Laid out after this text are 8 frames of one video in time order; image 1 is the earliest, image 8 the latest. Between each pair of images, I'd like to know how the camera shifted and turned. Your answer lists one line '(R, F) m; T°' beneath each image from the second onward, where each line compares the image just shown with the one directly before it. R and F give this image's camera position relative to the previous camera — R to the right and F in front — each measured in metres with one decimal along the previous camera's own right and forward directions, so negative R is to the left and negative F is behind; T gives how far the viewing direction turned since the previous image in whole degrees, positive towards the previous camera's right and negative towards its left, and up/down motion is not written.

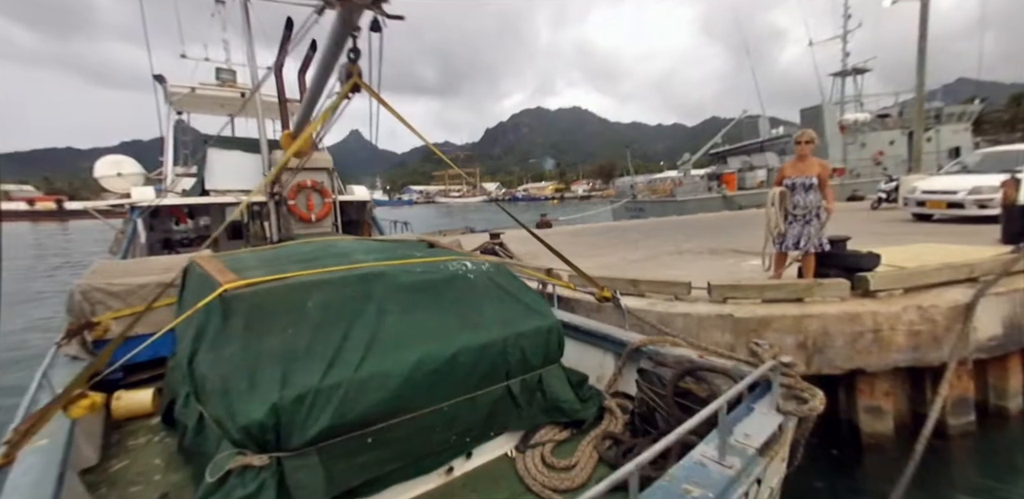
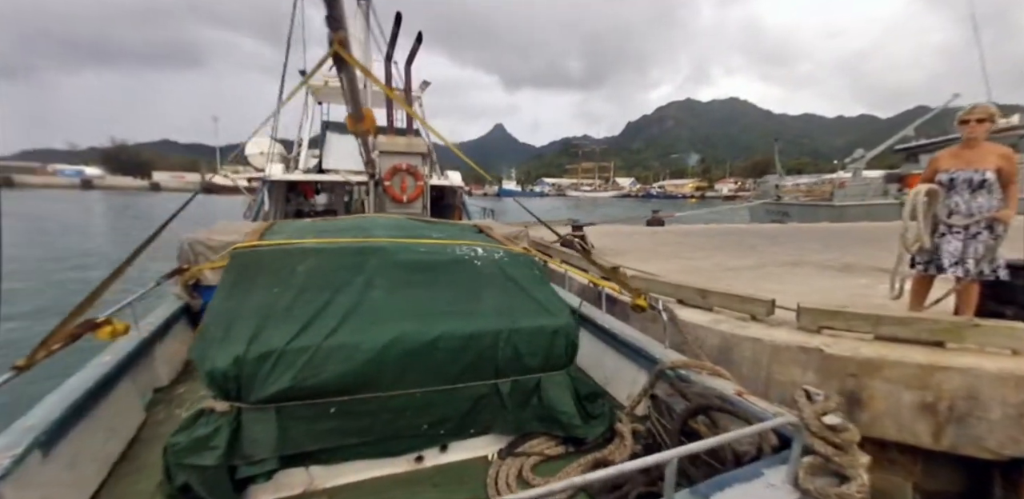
(+0.8, +0.4) m; -18°
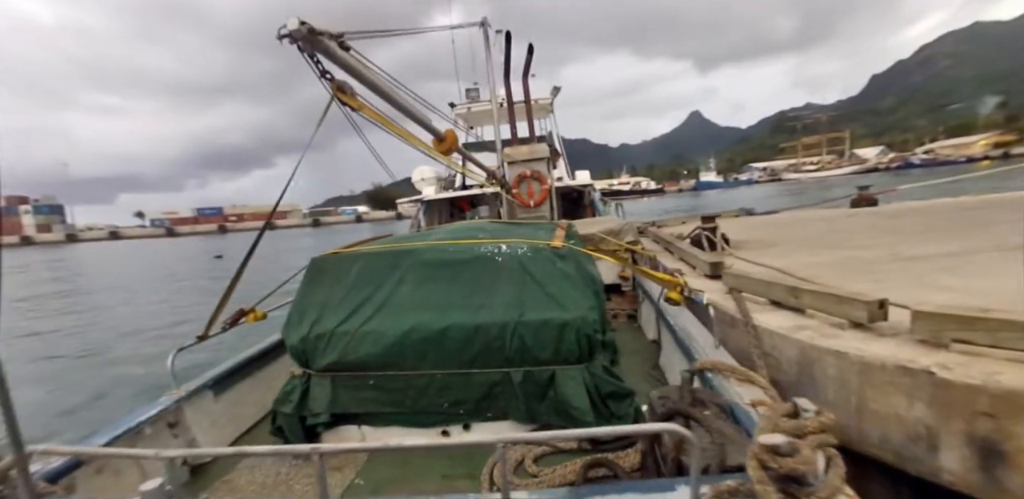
(+1.2, +0.2) m; -27°
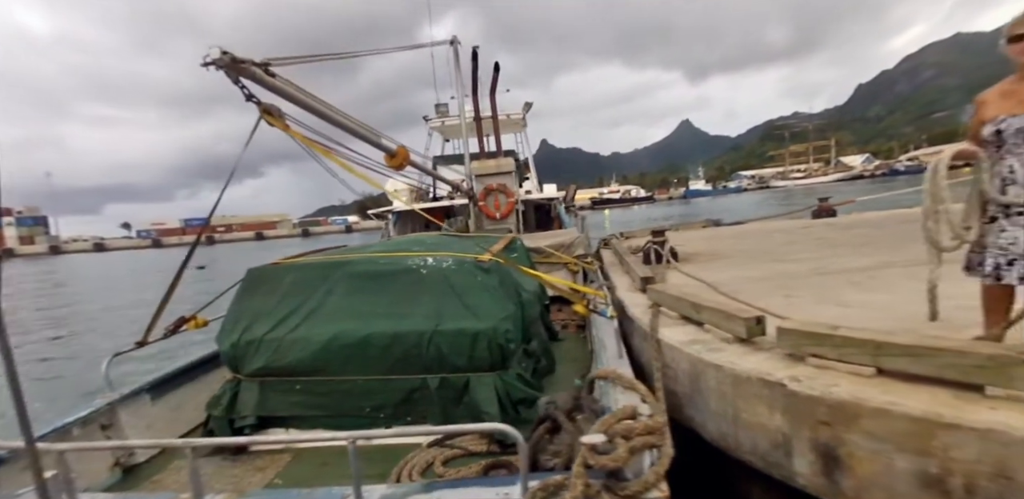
(+0.5, -0.2) m; 0°
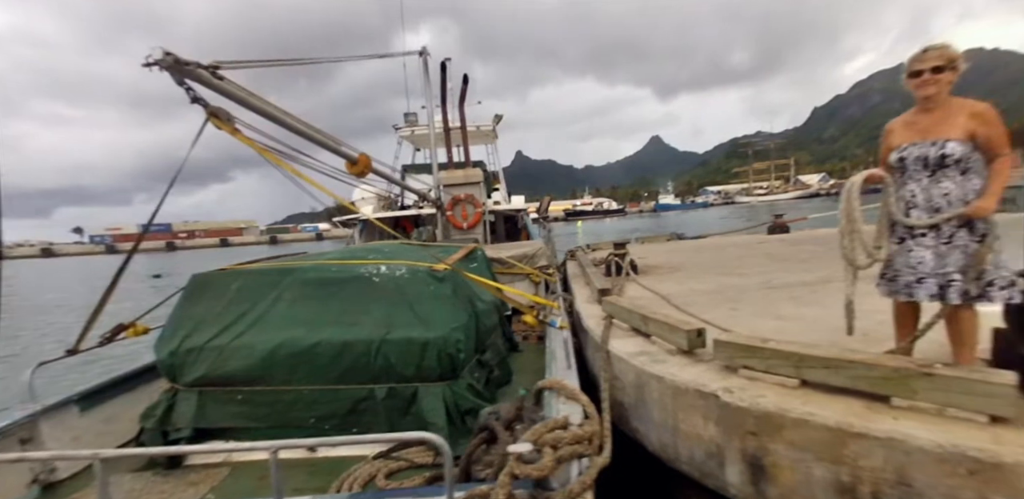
(+0.1, 0.0) m; +3°
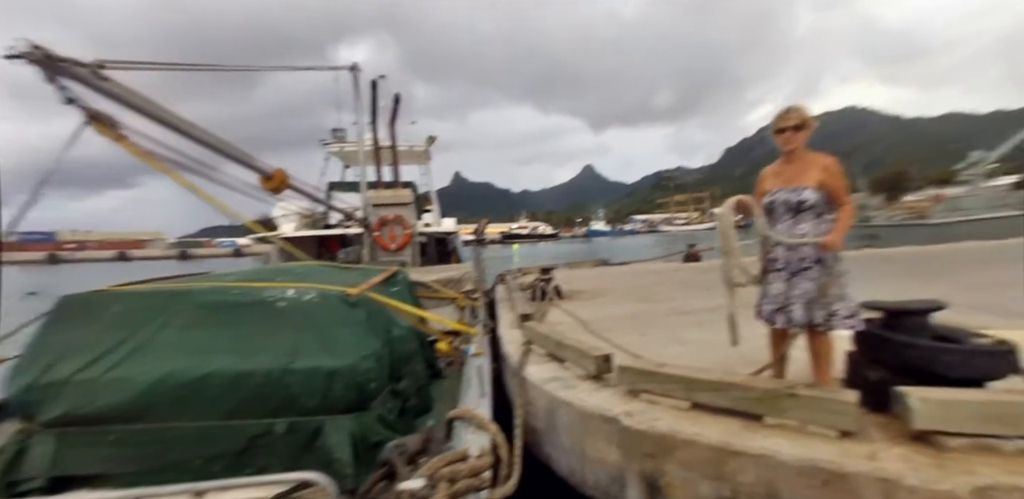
(+0.1, 0.0) m; +8°
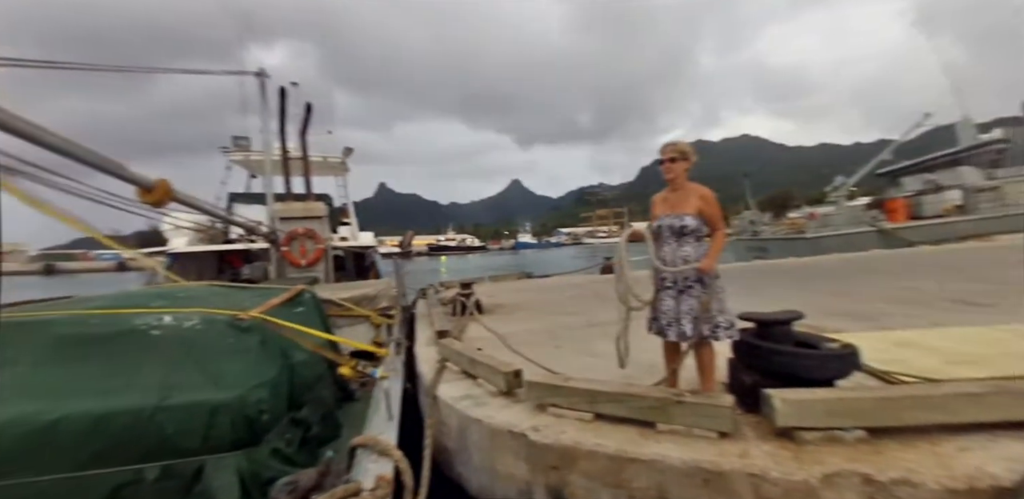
(+0.1, 0.0) m; +10°
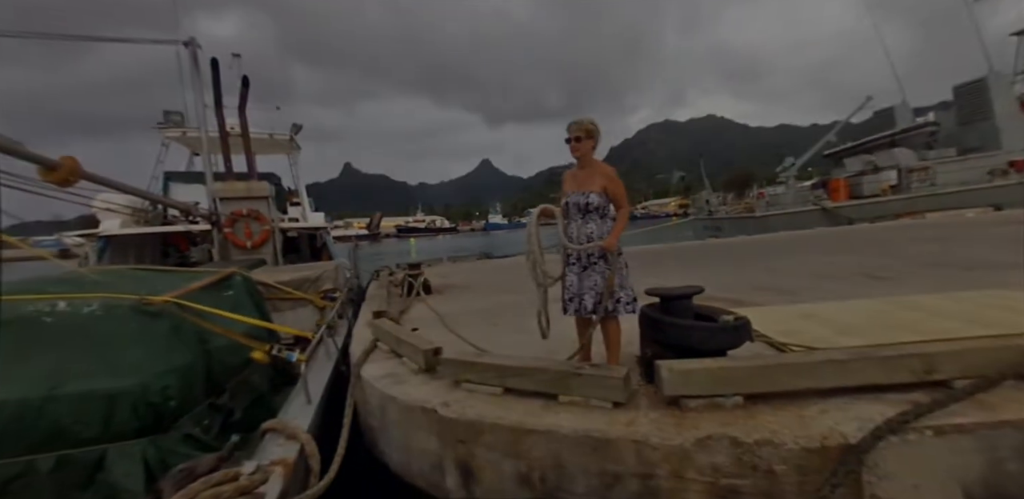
(+0.3, 0.0) m; +3°
